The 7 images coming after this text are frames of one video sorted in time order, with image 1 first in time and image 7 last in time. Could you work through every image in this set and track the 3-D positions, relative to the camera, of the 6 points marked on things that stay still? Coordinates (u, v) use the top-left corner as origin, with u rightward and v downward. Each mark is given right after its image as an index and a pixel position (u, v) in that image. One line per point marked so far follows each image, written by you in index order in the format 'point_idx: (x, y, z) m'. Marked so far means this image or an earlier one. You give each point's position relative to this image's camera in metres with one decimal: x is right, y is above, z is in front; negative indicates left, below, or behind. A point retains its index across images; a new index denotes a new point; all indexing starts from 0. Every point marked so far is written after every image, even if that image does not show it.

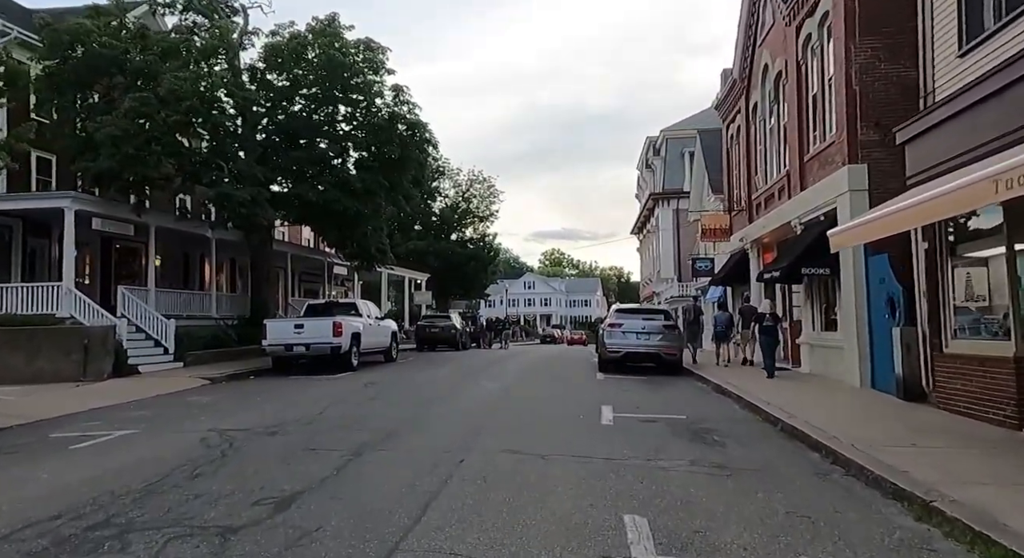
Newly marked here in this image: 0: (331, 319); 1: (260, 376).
0: (-4.5, -1.0, +19.4) m
1: (-6.1, -2.4, +19.0) m
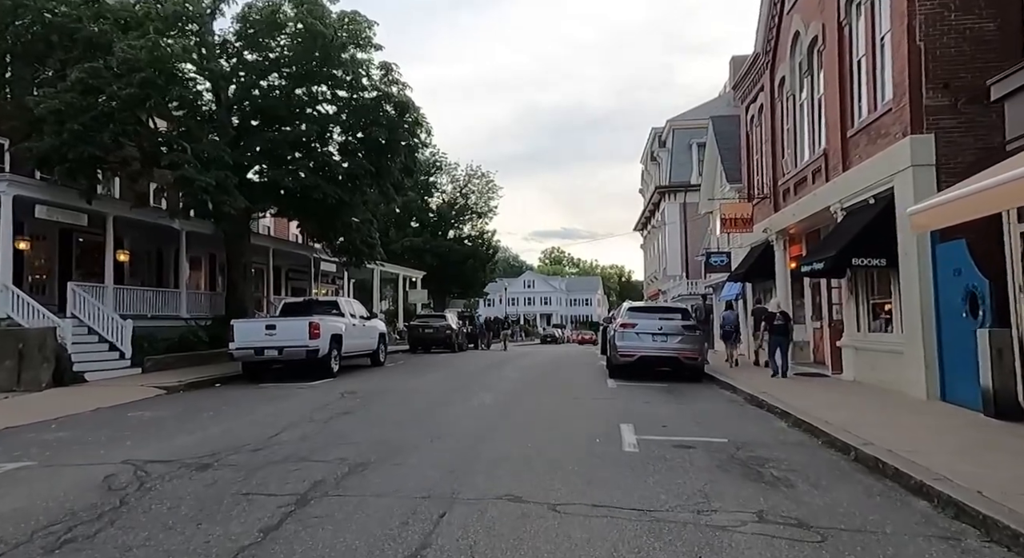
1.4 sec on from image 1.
0: (-4.5, -0.9, +17.1) m
1: (-6.1, -2.2, +16.8) m
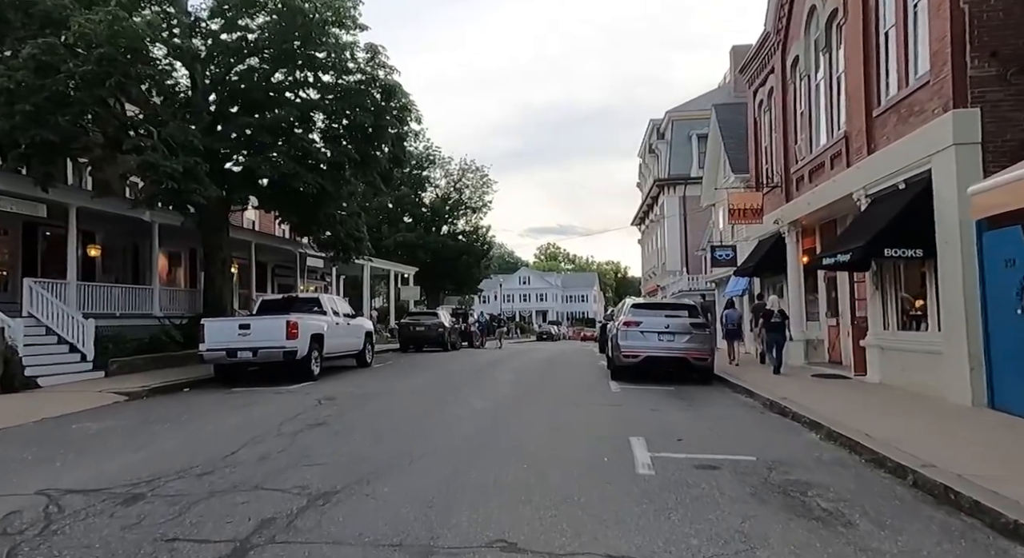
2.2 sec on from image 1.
0: (-4.6, -0.8, +15.8) m
1: (-6.2, -2.2, +15.4) m
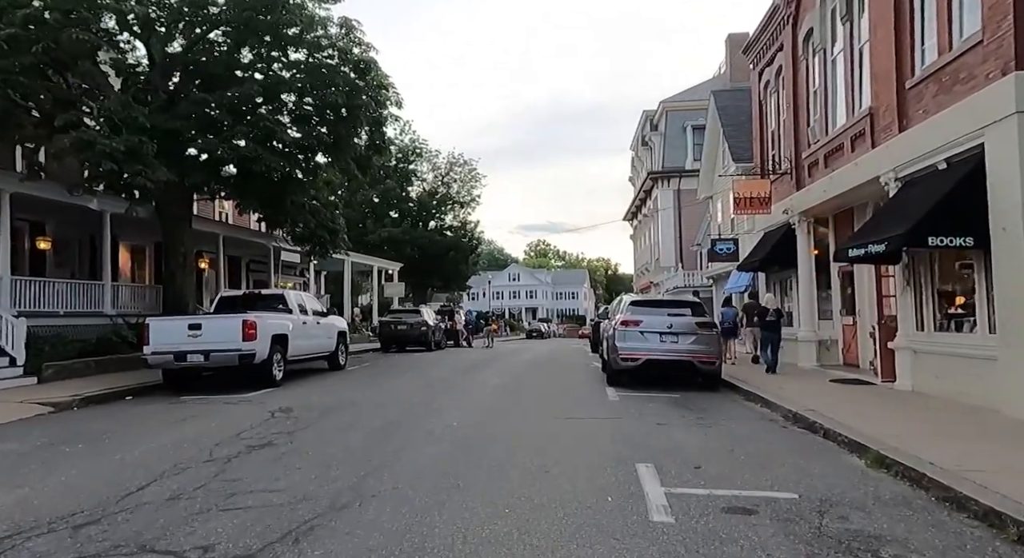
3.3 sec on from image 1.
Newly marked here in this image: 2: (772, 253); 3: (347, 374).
0: (-4.8, -0.7, +14.0) m
1: (-6.5, -2.0, +13.7) m
2: (+6.2, +0.6, +18.7) m
3: (-3.9, -2.2, +18.4) m
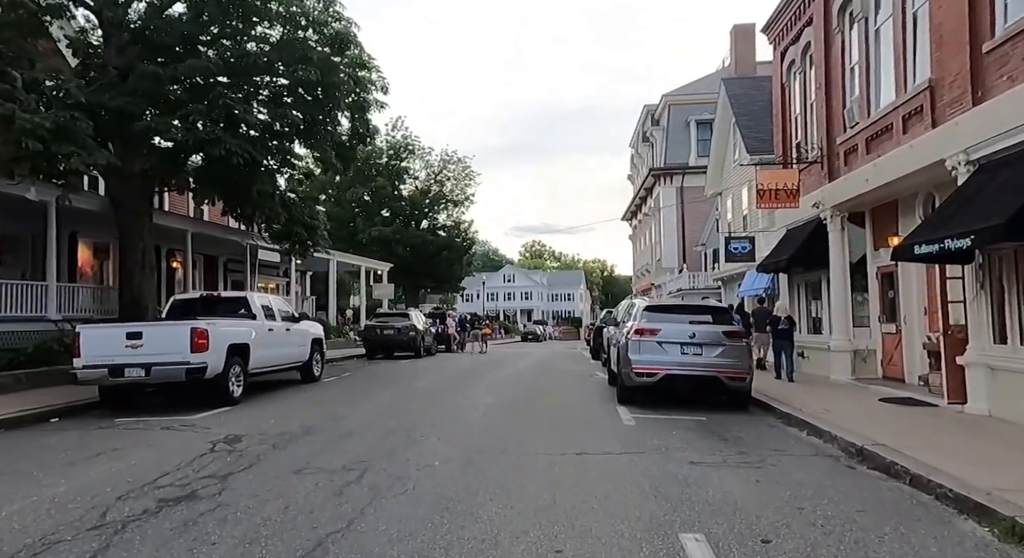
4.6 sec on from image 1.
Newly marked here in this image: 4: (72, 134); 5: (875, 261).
0: (-4.9, -0.7, +11.9) m
1: (-6.5, -2.0, +11.5) m
2: (+6.1, +0.6, +16.6) m
3: (-3.9, -2.2, +16.3) m
4: (-7.0, +2.3, +12.5) m
5: (+7.2, +0.4, +15.5) m
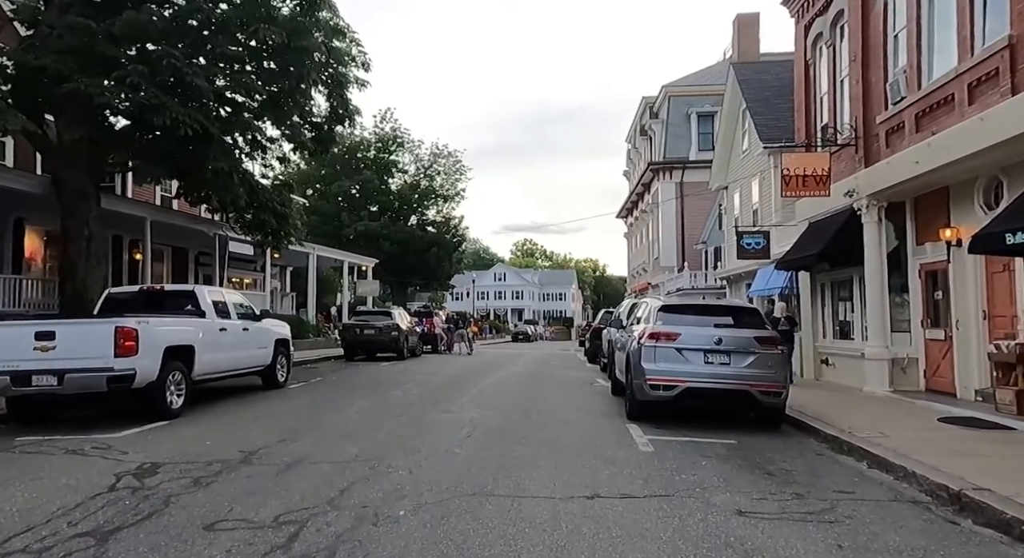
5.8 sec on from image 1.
0: (-5.0, -0.5, +9.8) m
1: (-6.6, -1.9, +9.4) m
2: (+6.0, +0.6, +14.7) m
3: (-4.1, -2.1, +14.3) m
4: (-7.0, +2.5, +10.4) m
5: (+7.0, +0.4, +13.6) m
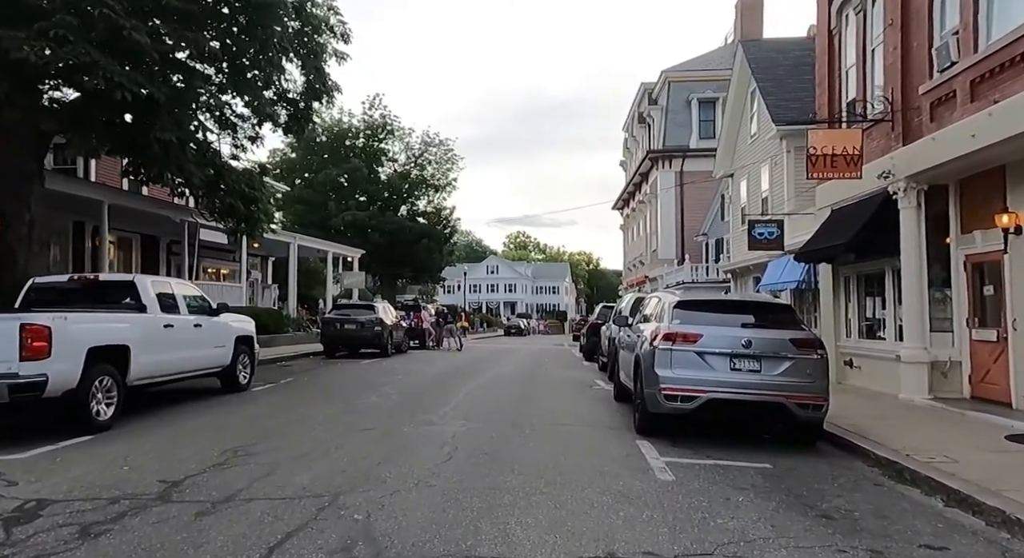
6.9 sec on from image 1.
0: (-5.1, -0.4, +8.1) m
1: (-6.7, -1.8, +7.7) m
2: (+5.8, +0.7, +13.1) m
3: (-4.3, -1.9, +12.6) m
4: (-7.1, +2.6, +8.6) m
5: (+6.9, +0.5, +12.0) m
